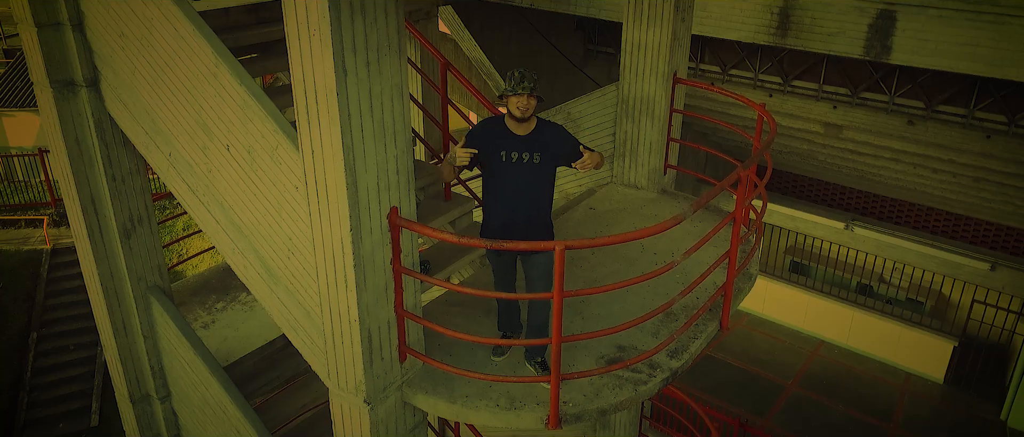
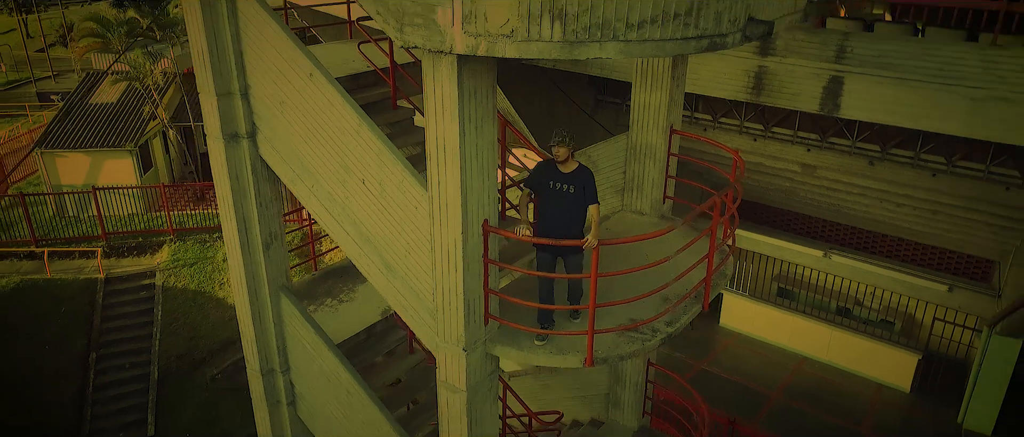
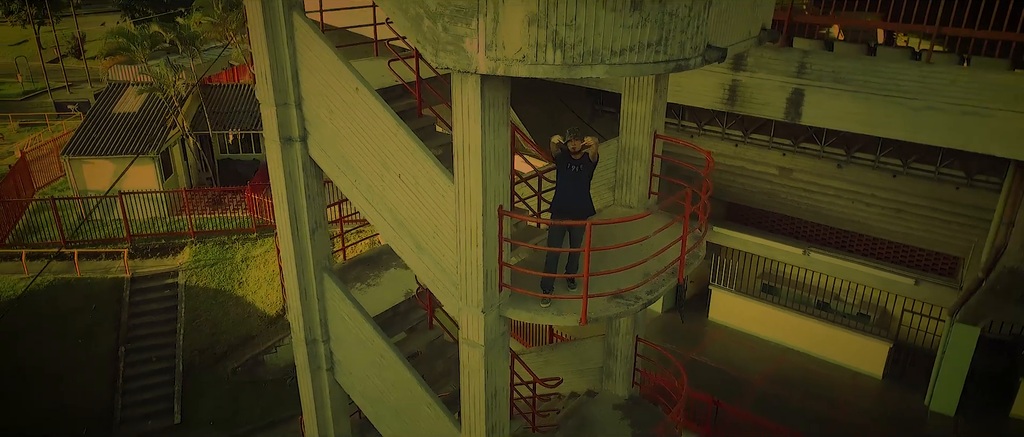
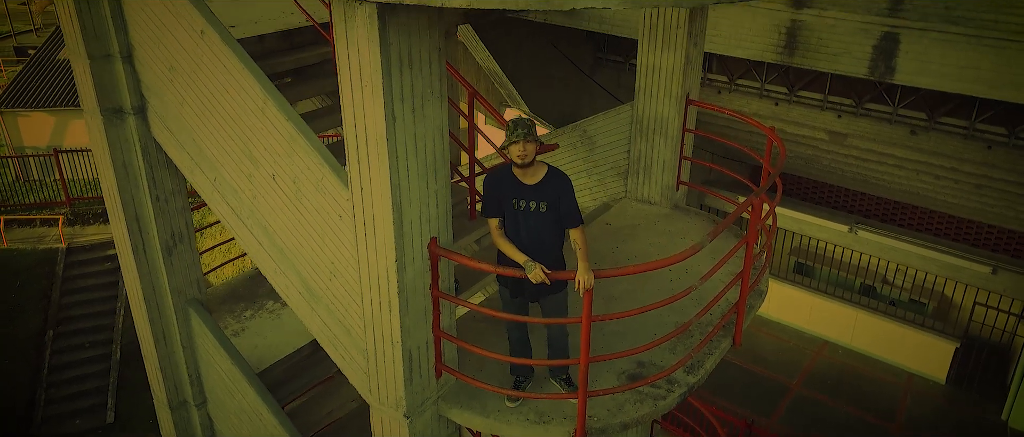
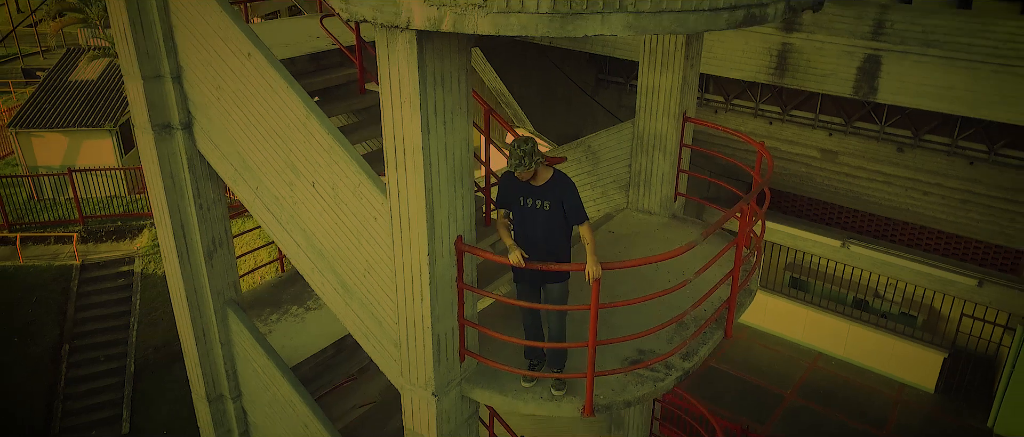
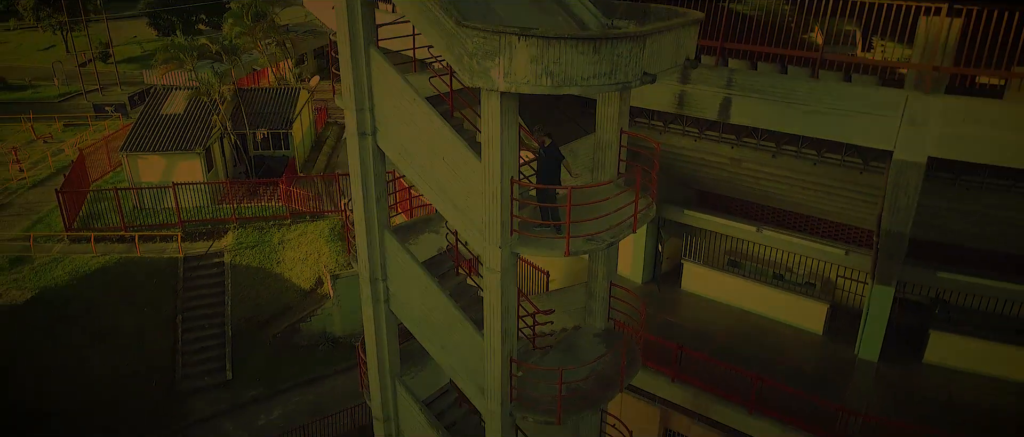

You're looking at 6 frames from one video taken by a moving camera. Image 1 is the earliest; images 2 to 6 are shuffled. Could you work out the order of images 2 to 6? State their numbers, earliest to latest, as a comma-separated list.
4, 5, 2, 3, 6
